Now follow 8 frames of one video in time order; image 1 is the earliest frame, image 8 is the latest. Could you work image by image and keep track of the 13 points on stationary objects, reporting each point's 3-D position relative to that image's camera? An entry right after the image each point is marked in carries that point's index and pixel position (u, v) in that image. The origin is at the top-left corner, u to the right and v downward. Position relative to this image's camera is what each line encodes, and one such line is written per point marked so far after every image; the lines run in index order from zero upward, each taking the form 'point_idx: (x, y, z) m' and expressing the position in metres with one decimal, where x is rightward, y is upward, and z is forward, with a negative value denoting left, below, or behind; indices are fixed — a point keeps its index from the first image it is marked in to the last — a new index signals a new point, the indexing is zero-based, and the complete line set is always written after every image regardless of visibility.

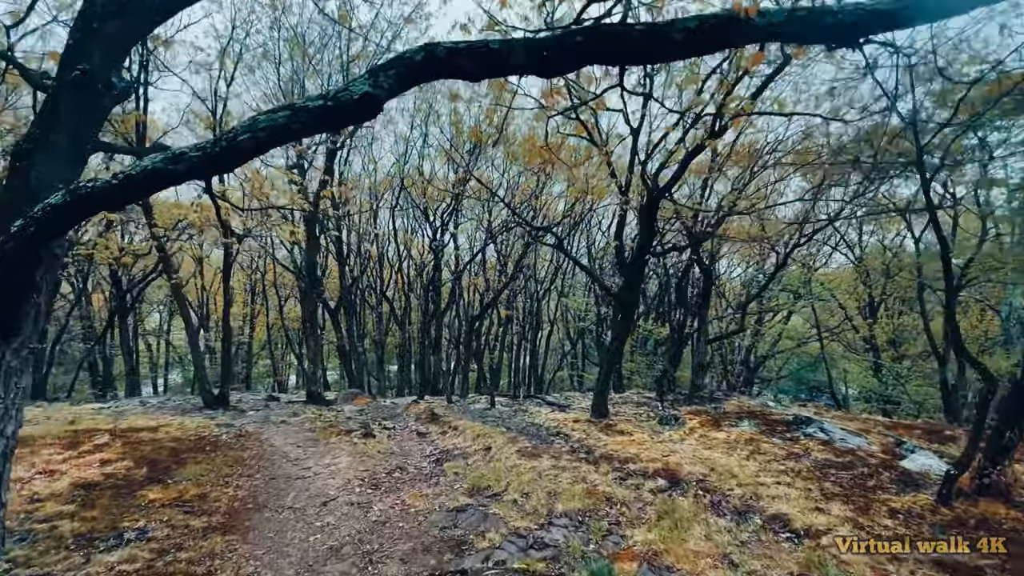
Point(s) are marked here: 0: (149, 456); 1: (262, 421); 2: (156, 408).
0: (-5.4, -2.5, +6.6) m
1: (-5.6, -3.0, +10.1) m
2: (-9.5, -3.2, +12.0) m
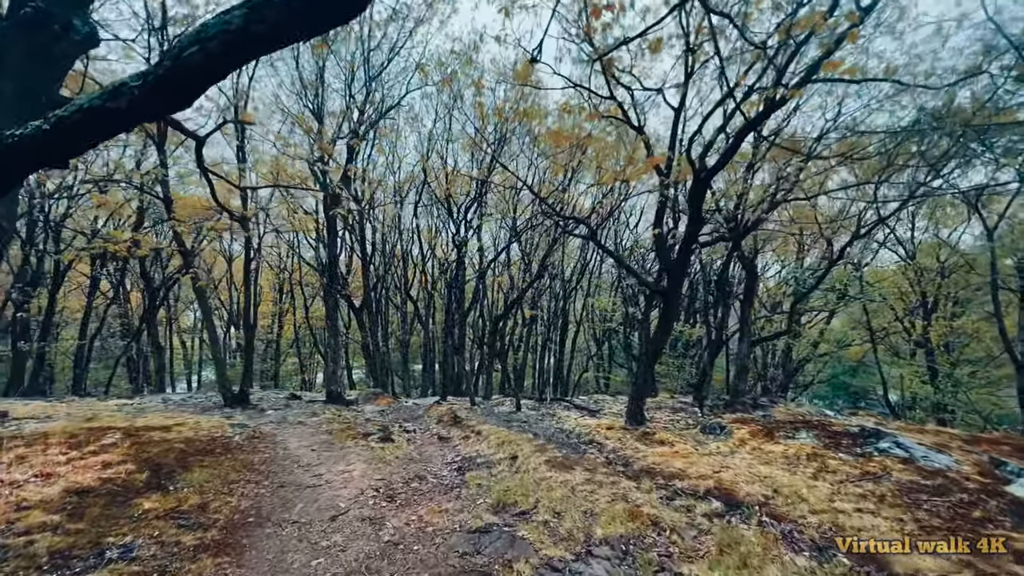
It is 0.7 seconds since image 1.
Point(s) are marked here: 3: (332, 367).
0: (-5.0, -2.3, +6.2) m
1: (-5.0, -2.9, +9.8) m
2: (-8.8, -3.1, +11.9) m
3: (-5.2, -2.3, +13.0) m
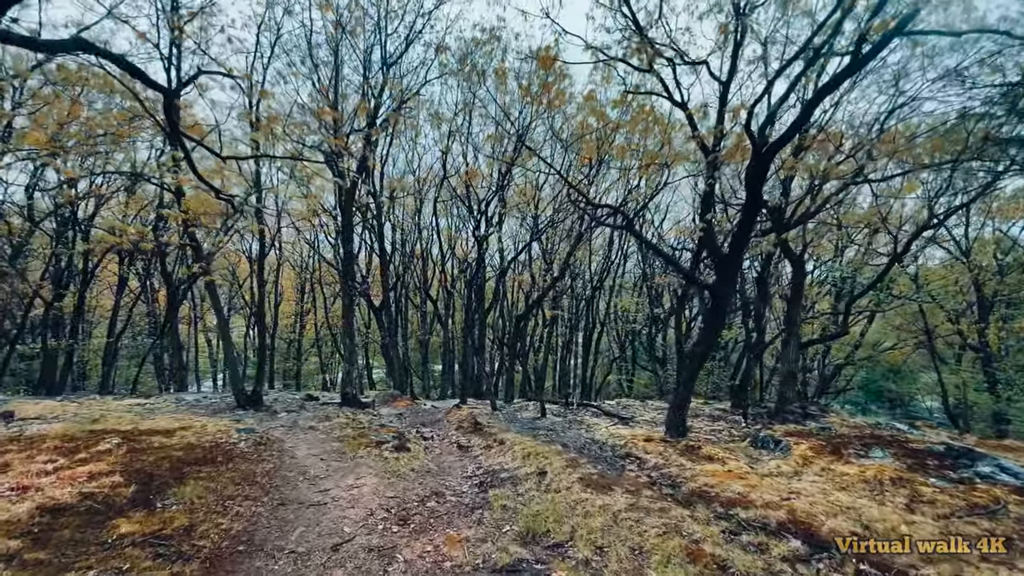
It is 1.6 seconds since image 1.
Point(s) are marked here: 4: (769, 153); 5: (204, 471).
0: (-4.6, -2.3, +5.6) m
1: (-4.5, -2.8, +9.2) m
2: (-8.2, -3.0, +11.5) m
3: (-4.5, -2.2, +12.4) m
4: (+3.5, +1.8, +6.3) m
5: (-4.0, -2.4, +5.8) m
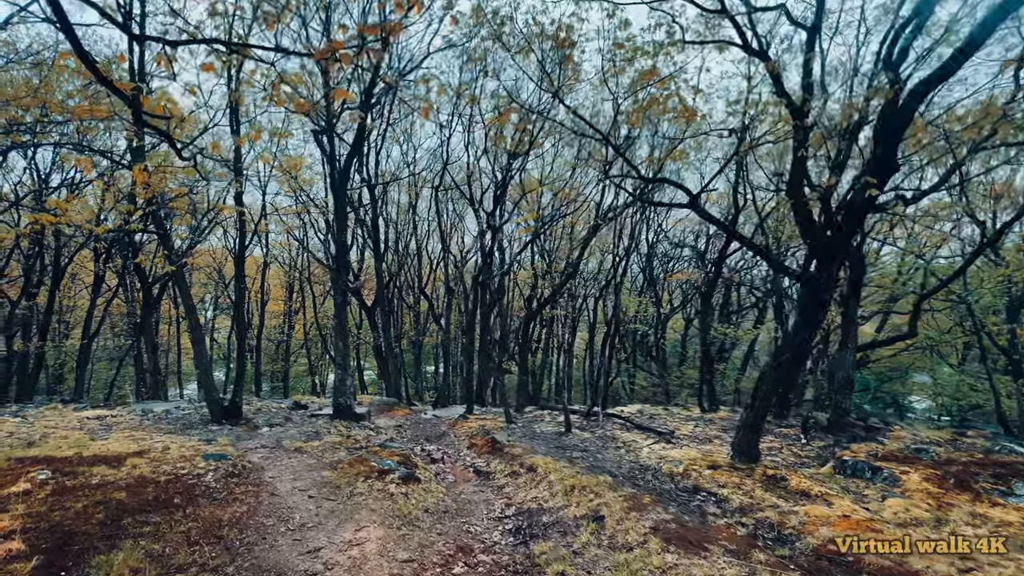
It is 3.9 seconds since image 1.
0: (-4.1, -2.2, +4.1) m
1: (-4.1, -2.7, +7.7) m
2: (-7.9, -2.9, +9.9) m
3: (-4.2, -2.1, +10.9) m
4: (+4.0, +1.9, +4.9) m
5: (-3.5, -2.3, +4.3) m
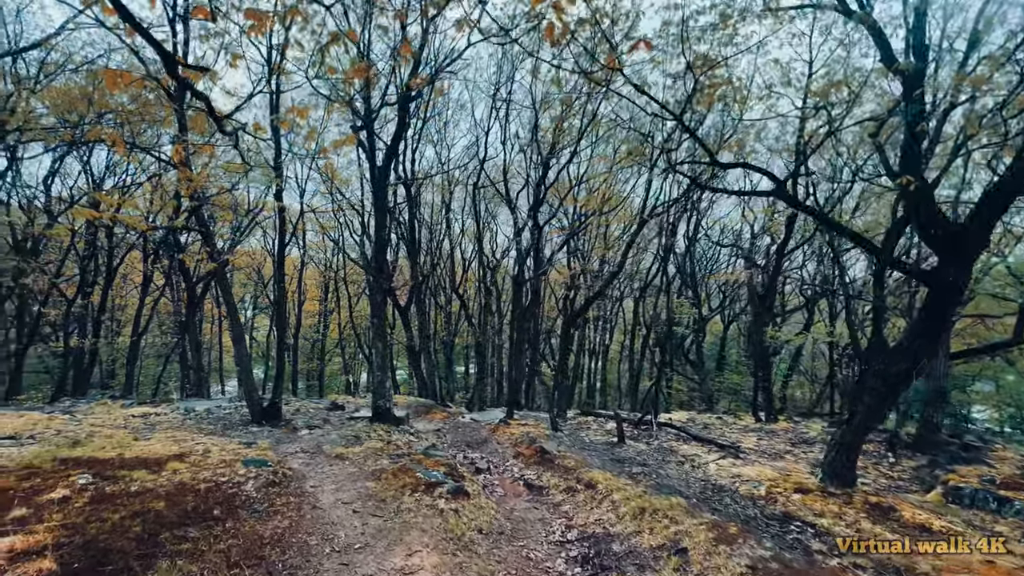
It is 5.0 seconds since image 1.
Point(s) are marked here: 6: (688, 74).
0: (-3.5, -2.1, +3.8) m
1: (-3.3, -2.7, +7.4) m
2: (-6.9, -2.9, +9.8) m
3: (-3.1, -2.1, +10.6) m
4: (+4.7, +2.0, +4.1) m
5: (-2.9, -2.2, +4.0) m
6: (+3.7, +4.5, +9.4) m
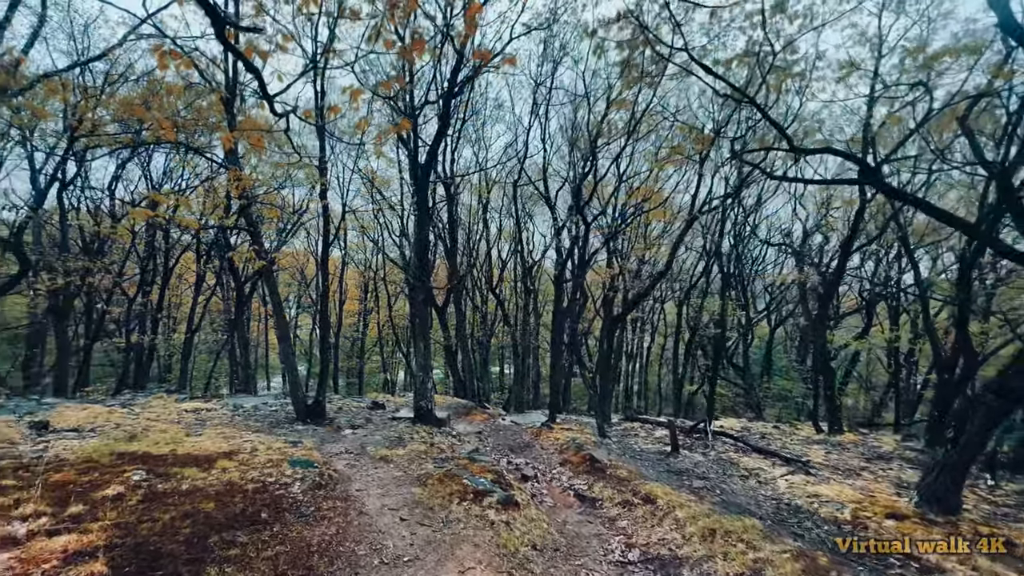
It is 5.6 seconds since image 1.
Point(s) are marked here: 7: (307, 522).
0: (-3.0, -2.1, +3.7) m
1: (-2.5, -2.6, +7.3) m
2: (-5.9, -2.9, +10.0) m
3: (-2.1, -2.0, +10.5) m
4: (+5.2, +2.0, +3.4) m
5: (-2.4, -2.2, +3.9) m
6: (+4.6, +4.5, +8.8) m
7: (-2.0, -2.3, +4.5) m
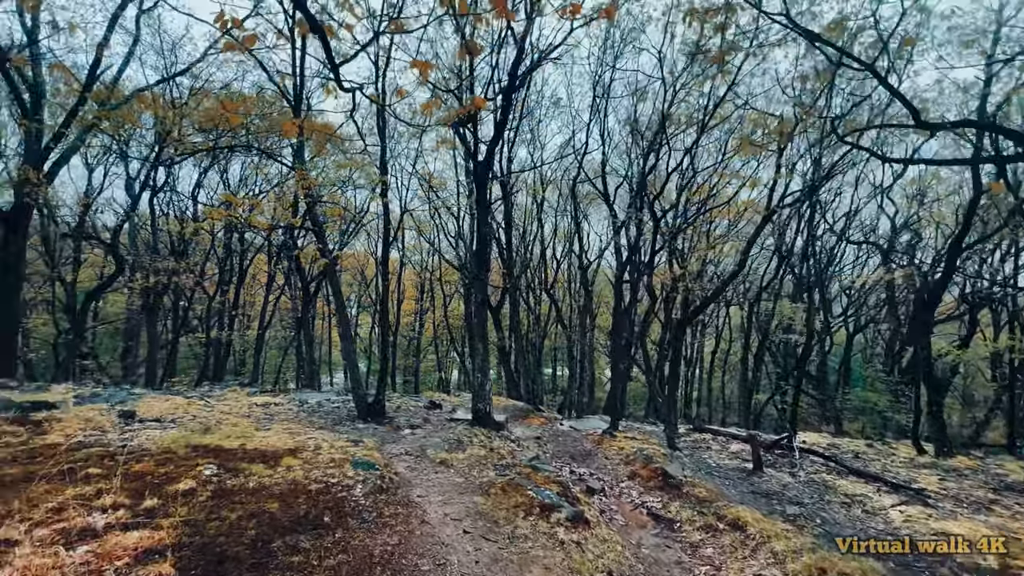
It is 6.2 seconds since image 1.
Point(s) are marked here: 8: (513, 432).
0: (-2.4, -2.1, +3.7) m
1: (-1.5, -2.6, +7.1) m
2: (-4.6, -2.8, +10.2) m
3: (-0.7, -2.0, +10.3) m
4: (+5.7, +2.0, +2.4) m
5: (-1.7, -2.2, +3.7) m
6: (+5.8, +4.5, +7.8) m
7: (-1.4, -2.3, +4.3) m
8: (0.0, -3.3, +10.2) m
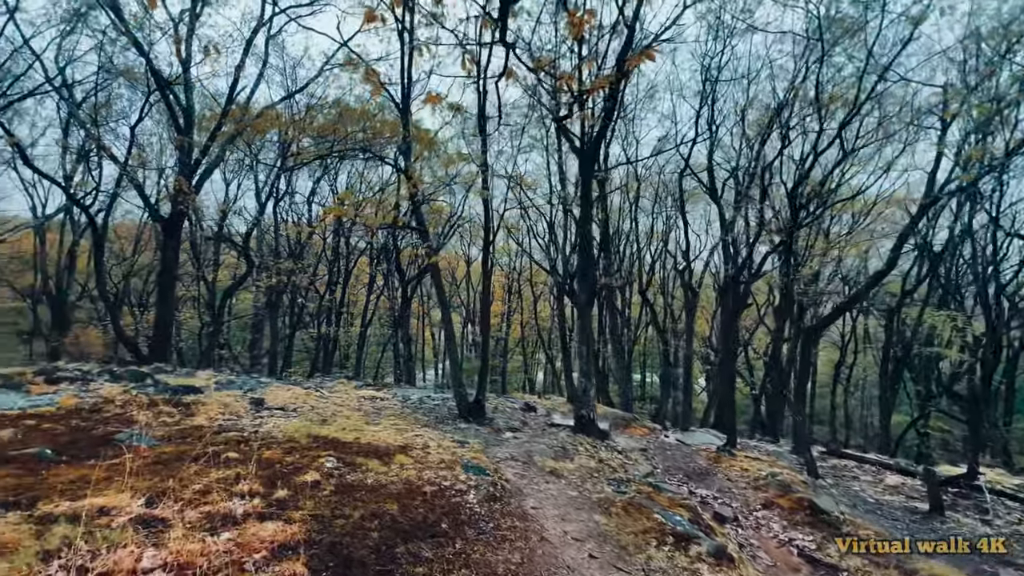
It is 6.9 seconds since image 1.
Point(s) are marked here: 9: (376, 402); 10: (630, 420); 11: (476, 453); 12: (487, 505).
0: (-1.3, -2.0, +3.6) m
1: (+0.2, -2.6, +6.8) m
2: (-2.3, -2.8, +10.4) m
3: (+1.5, -2.0, +9.8) m
4: (+6.5, +2.0, +0.9) m
5: (-0.7, -2.1, +3.5) m
6: (+7.5, +4.4, +6.2) m
7: (-0.2, -2.3, +4.0) m
8: (+2.2, -3.3, +9.6) m
9: (-3.3, -2.8, +11.1) m
10: (+3.2, -3.6, +12.3) m
11: (-0.5, -2.4, +6.7) m
12: (-0.3, -2.3, +4.7) m
